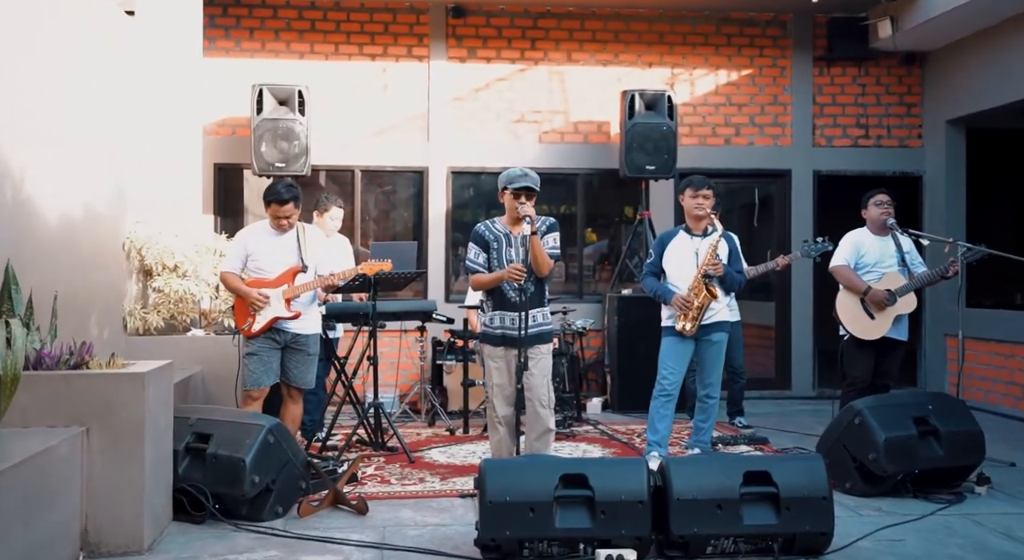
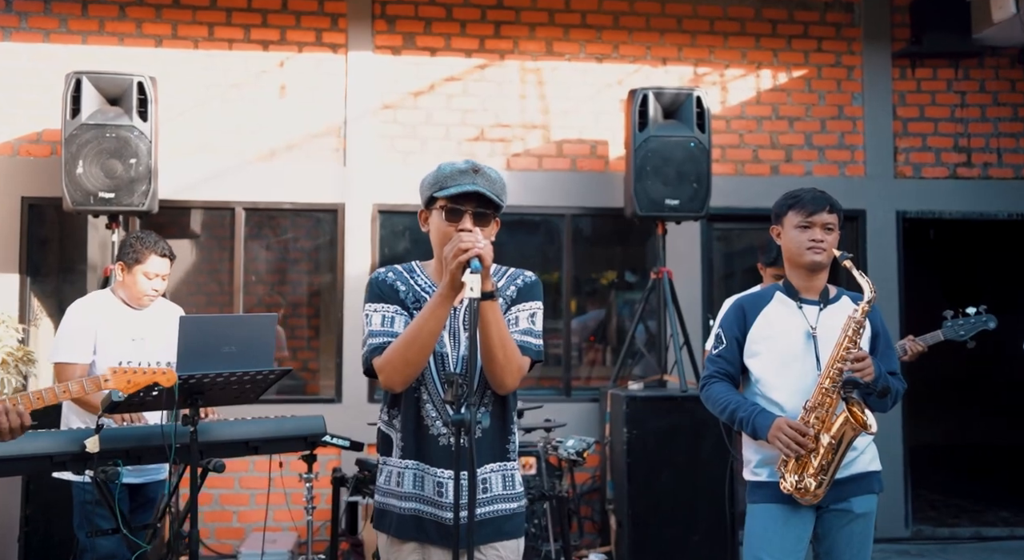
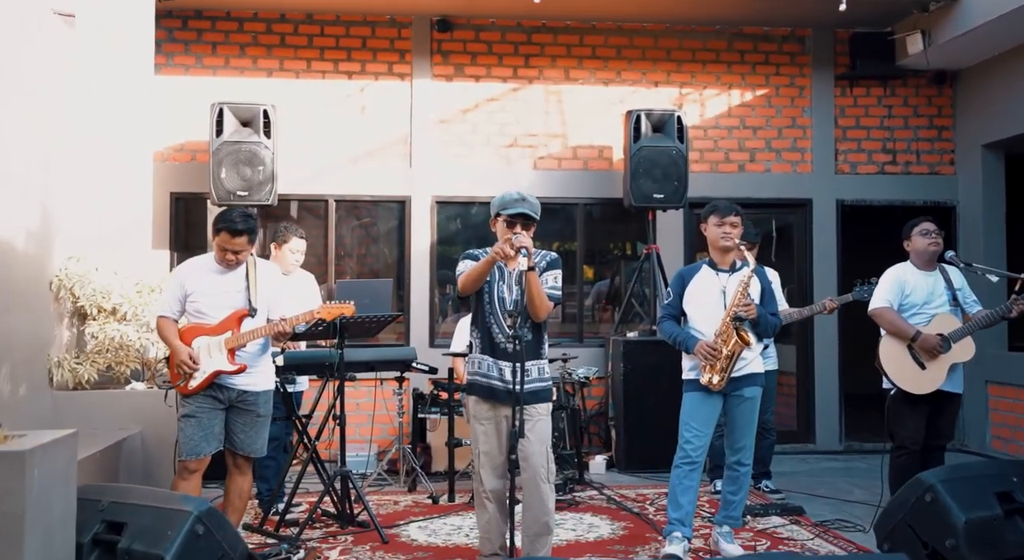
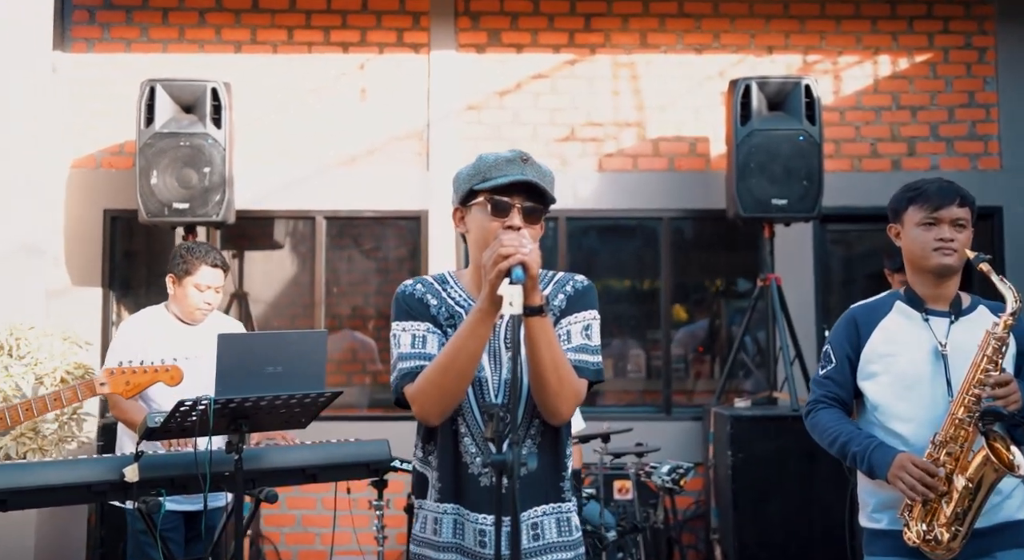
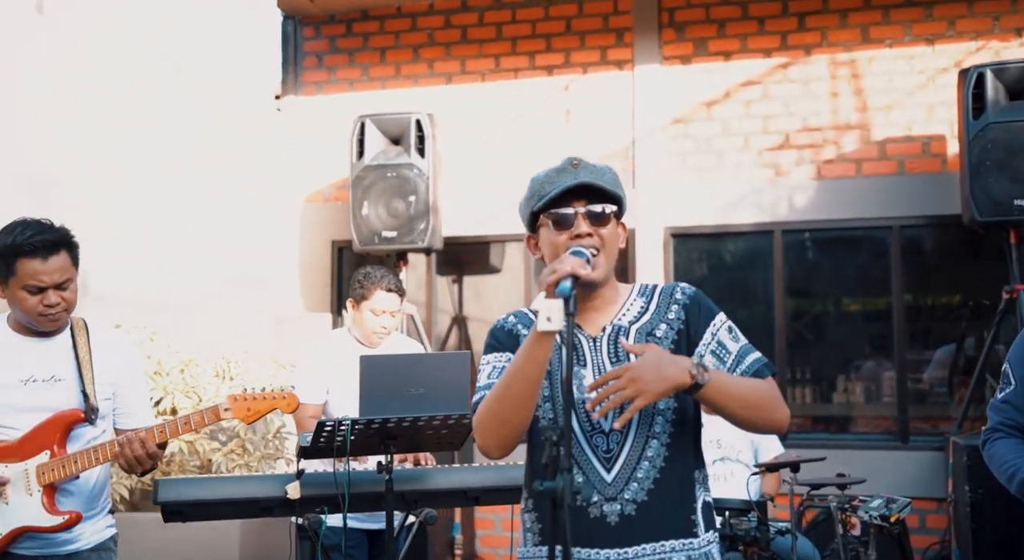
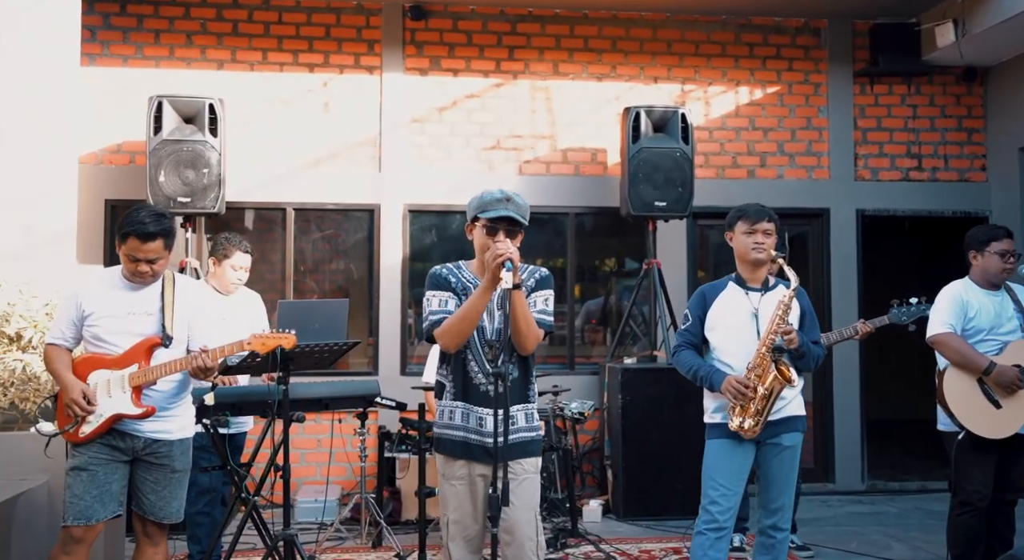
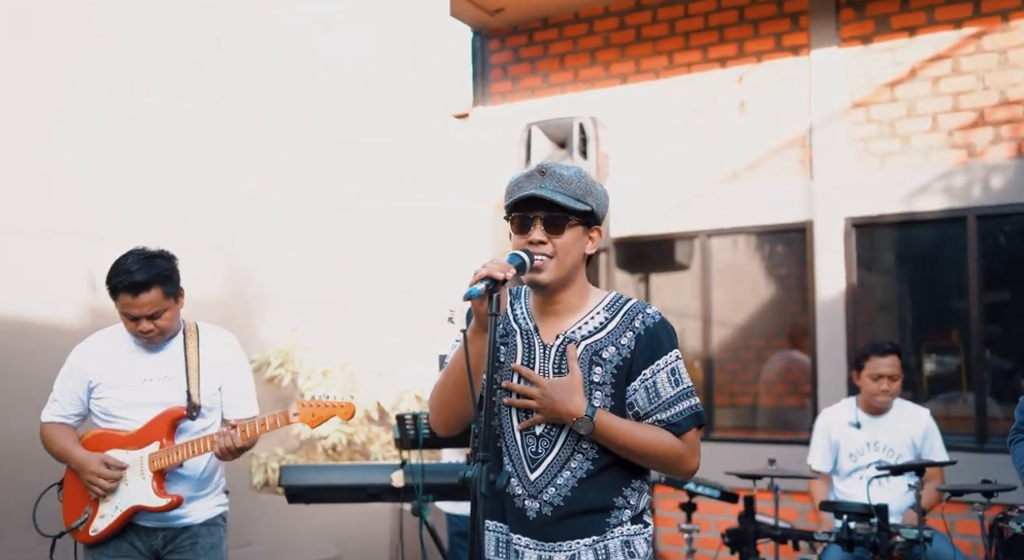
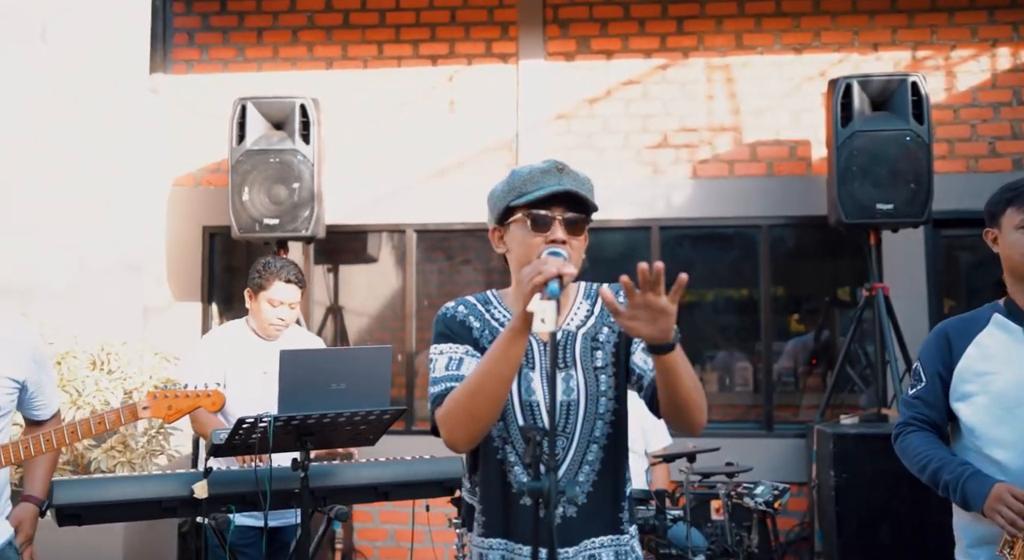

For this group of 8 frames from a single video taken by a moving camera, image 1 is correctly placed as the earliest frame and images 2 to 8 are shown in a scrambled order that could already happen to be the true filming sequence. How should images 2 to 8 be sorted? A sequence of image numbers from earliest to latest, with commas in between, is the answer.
3, 6, 2, 4, 8, 5, 7
